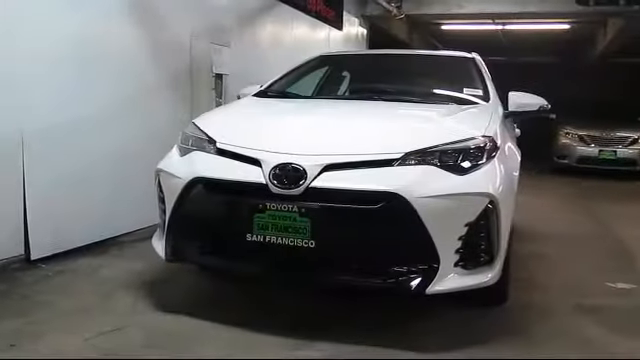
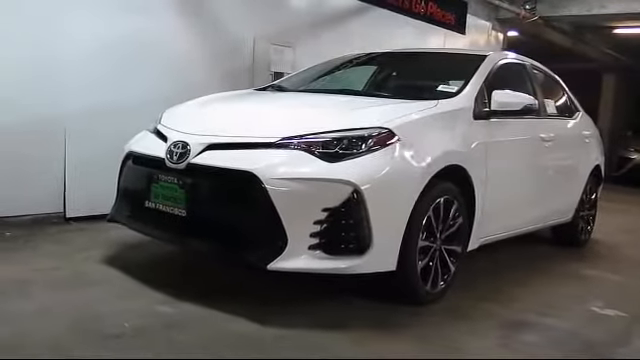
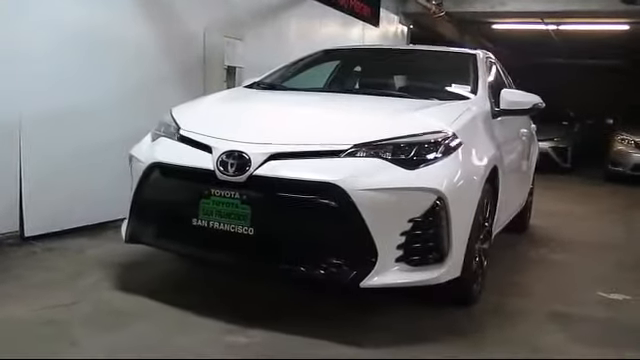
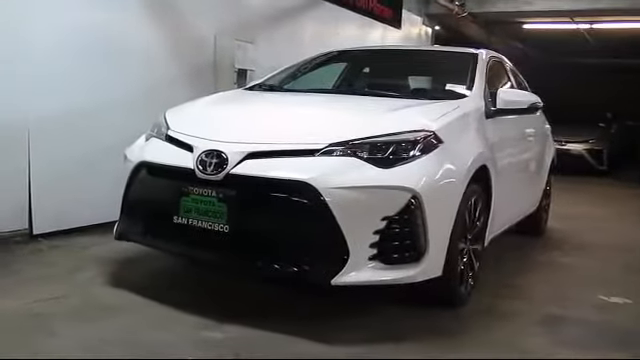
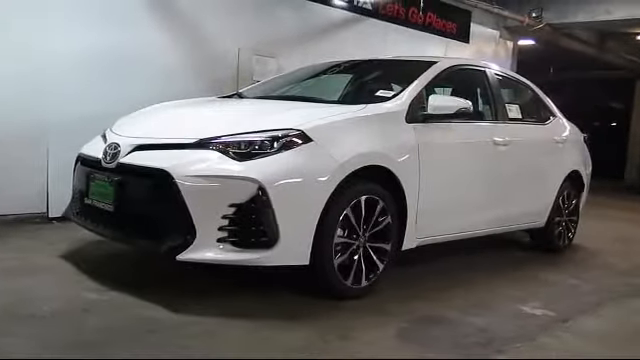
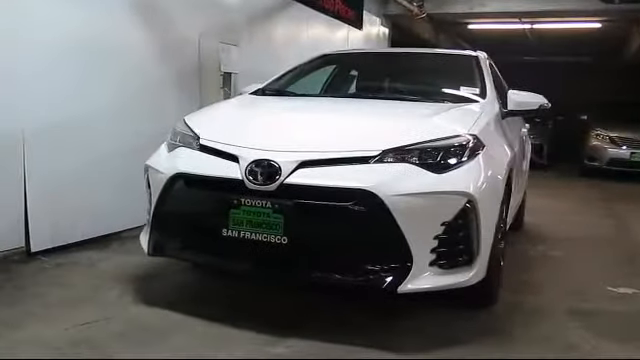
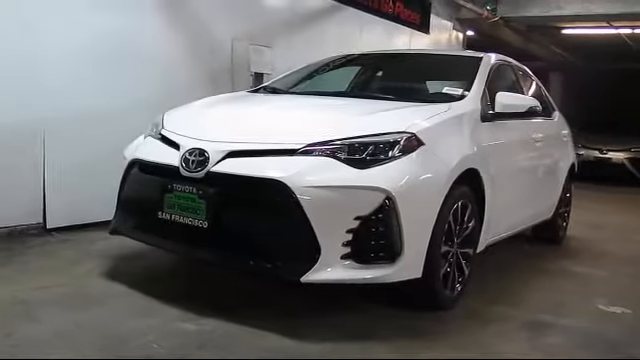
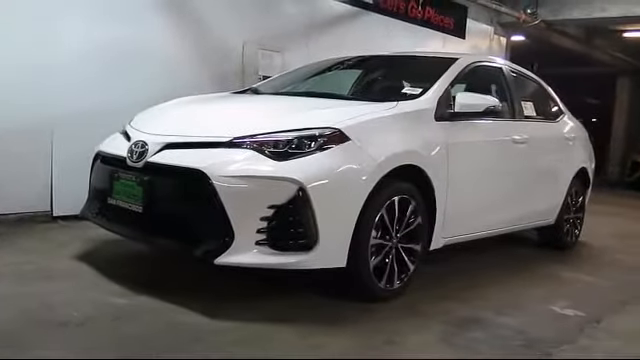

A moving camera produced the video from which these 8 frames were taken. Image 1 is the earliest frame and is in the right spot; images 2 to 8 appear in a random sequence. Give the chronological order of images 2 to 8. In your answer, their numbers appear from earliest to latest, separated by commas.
6, 3, 4, 7, 2, 8, 5
